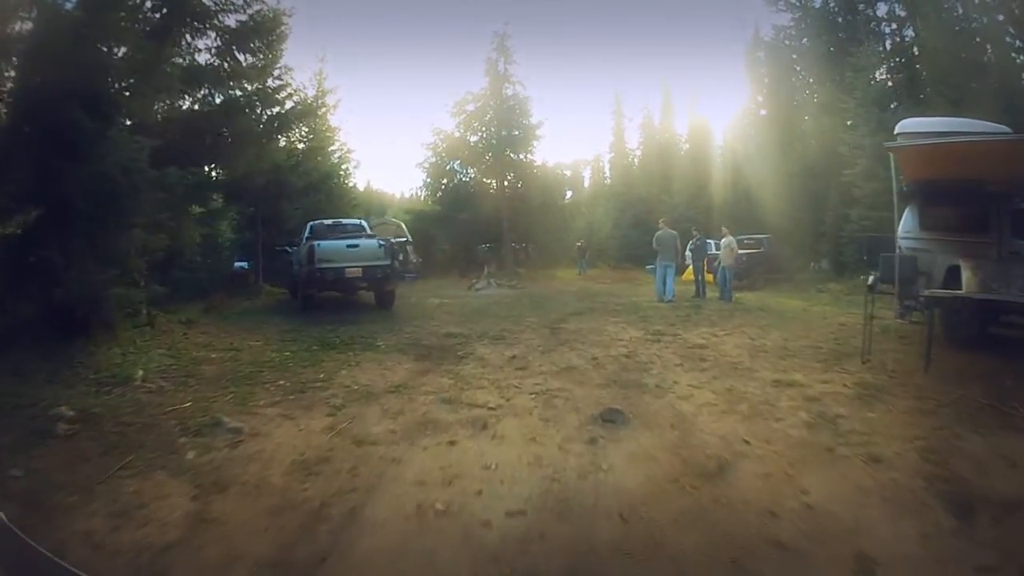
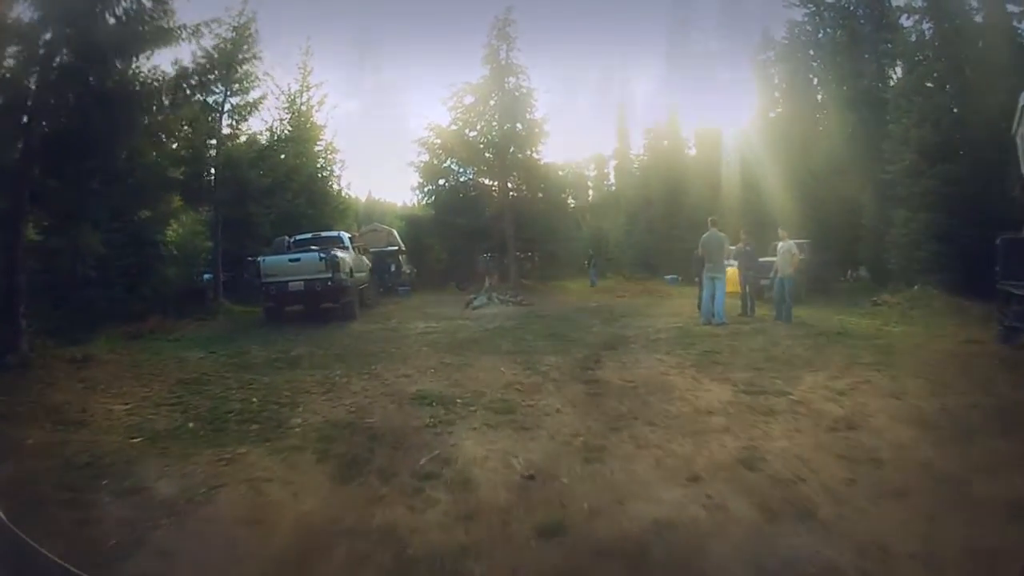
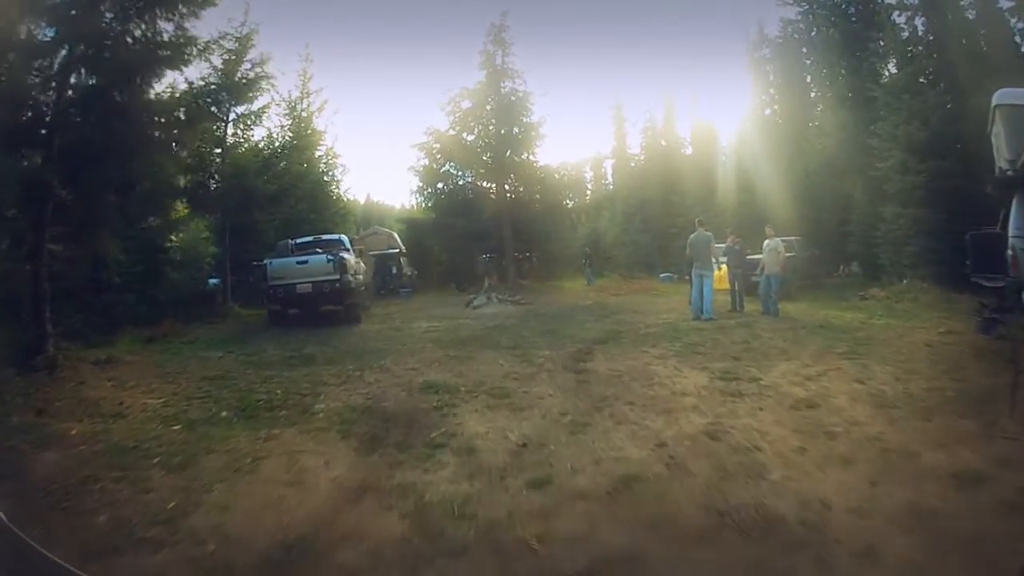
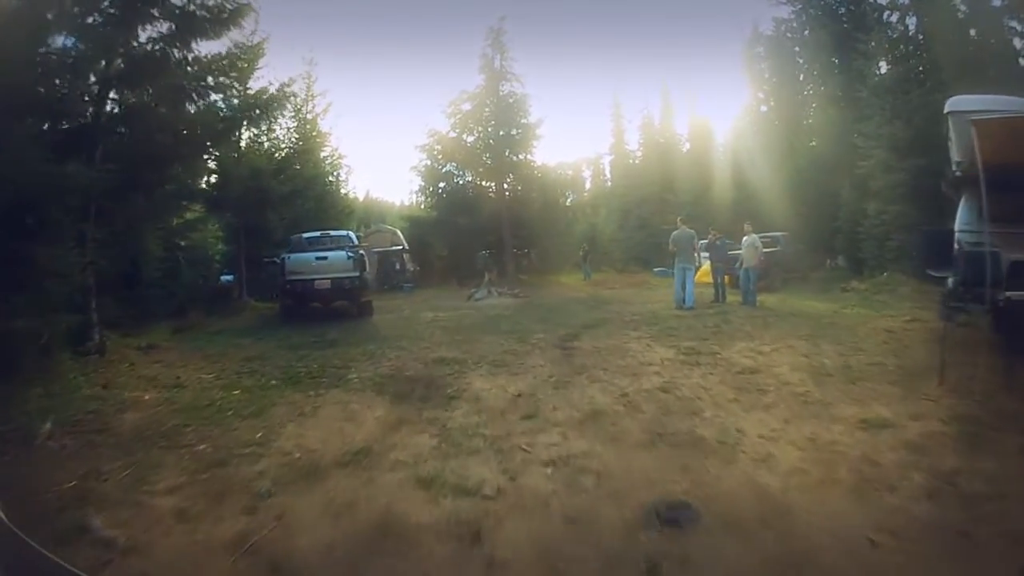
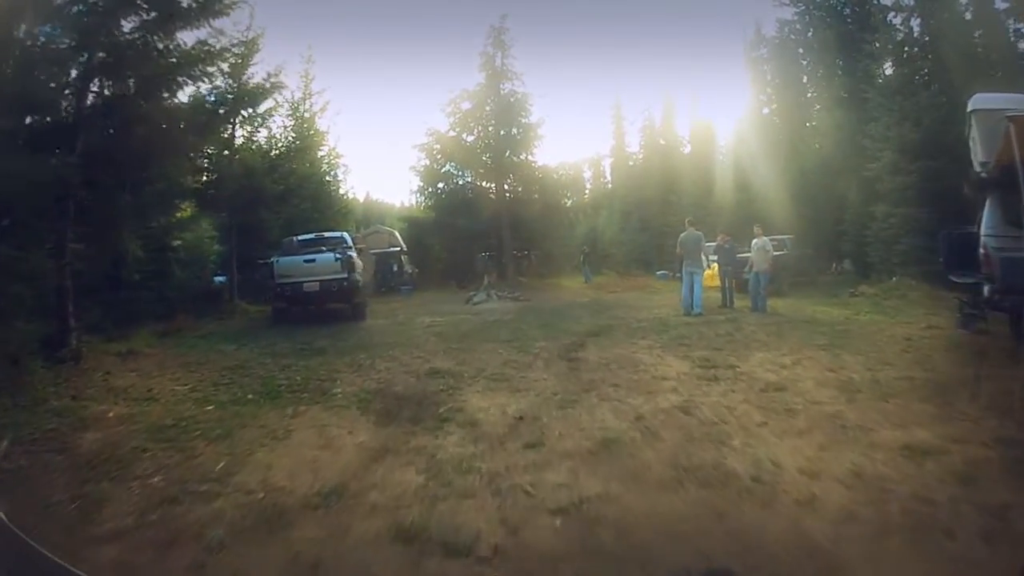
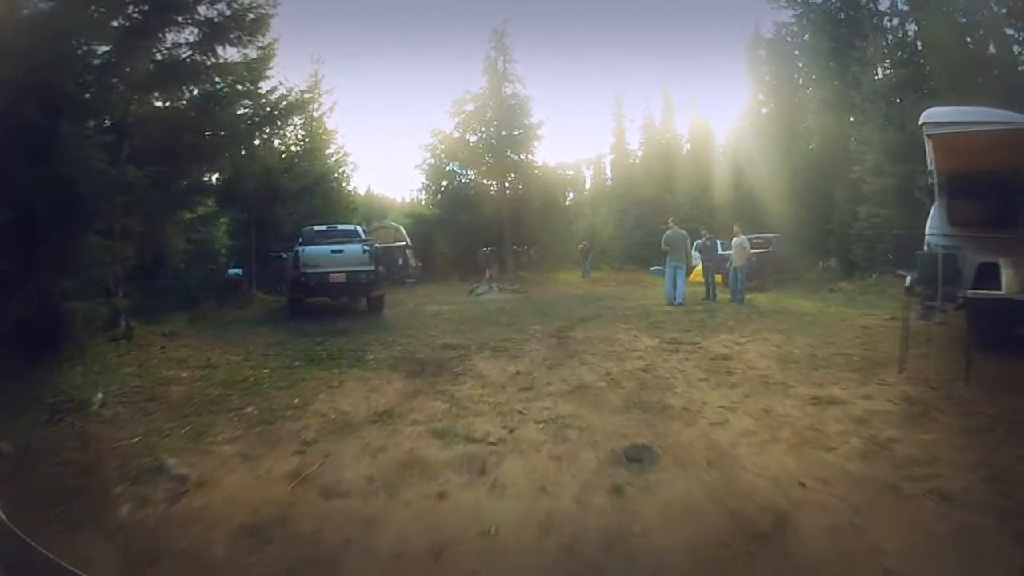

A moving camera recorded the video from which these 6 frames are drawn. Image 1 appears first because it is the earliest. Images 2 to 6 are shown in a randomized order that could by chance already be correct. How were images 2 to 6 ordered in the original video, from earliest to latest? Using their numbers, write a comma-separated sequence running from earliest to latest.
6, 4, 5, 3, 2
